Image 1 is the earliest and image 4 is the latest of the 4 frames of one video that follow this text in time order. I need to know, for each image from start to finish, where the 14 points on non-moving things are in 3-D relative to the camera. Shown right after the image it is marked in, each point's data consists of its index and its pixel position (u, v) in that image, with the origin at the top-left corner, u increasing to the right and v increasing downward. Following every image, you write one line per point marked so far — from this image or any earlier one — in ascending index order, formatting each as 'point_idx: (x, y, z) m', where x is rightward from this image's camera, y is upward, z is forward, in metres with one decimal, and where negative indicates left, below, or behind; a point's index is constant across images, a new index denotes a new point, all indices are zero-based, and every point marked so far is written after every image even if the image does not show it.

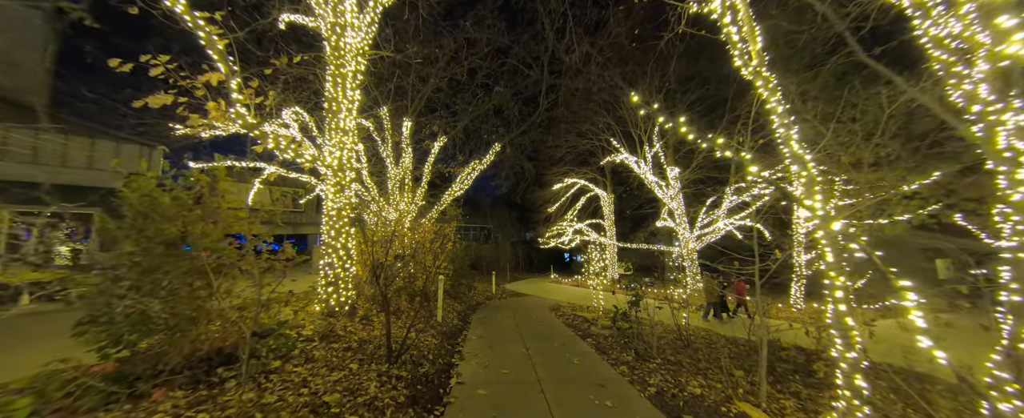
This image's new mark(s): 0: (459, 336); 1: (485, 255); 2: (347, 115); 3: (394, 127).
0: (-1.0, -2.4, +6.0) m
1: (-1.7, -2.9, +19.6) m
2: (-2.8, +1.6, +5.3) m
3: (-4.0, +2.8, +10.7) m
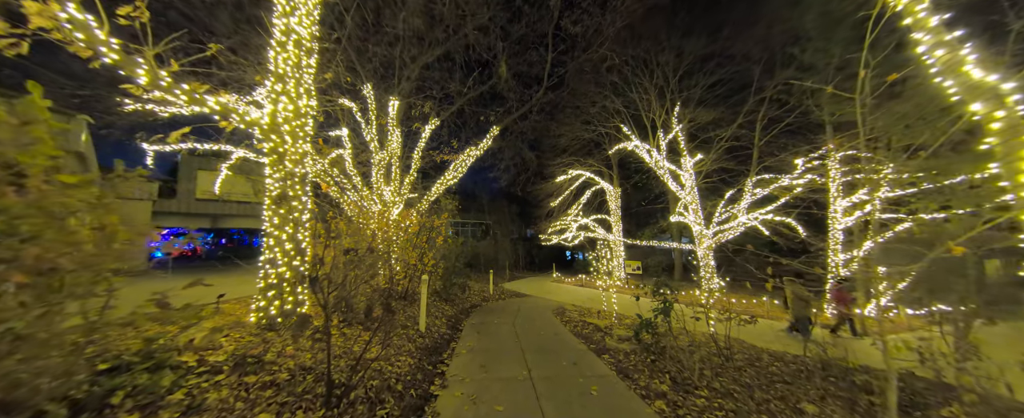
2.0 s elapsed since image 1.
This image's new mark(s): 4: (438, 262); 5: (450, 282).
0: (-1.0, -2.2, +4.9) m
1: (-1.7, -2.6, +18.5) m
2: (-2.8, +1.8, +4.1) m
3: (-4.0, +3.1, +9.5) m
4: (-2.0, -1.4, +8.4) m
5: (-1.8, -2.2, +9.3) m
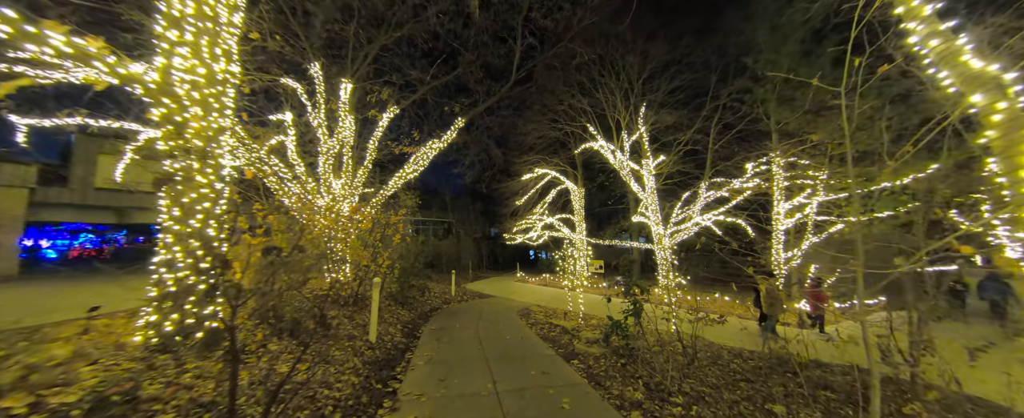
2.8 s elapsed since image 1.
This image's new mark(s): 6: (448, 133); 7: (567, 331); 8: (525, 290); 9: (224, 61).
0: (-1.6, -2.1, +4.3) m
1: (-3.9, -2.4, +17.7) m
2: (-3.2, +1.9, +3.4) m
3: (-5.0, +3.2, +8.5) m
4: (-2.9, -1.3, +7.7) m
5: (-2.9, -2.1, +8.7) m
6: (-2.0, +2.3, +9.6) m
7: (+1.0, -2.3, +5.9) m
8: (+0.6, -3.5, +13.7) m
9: (-3.2, +1.7, +3.5) m
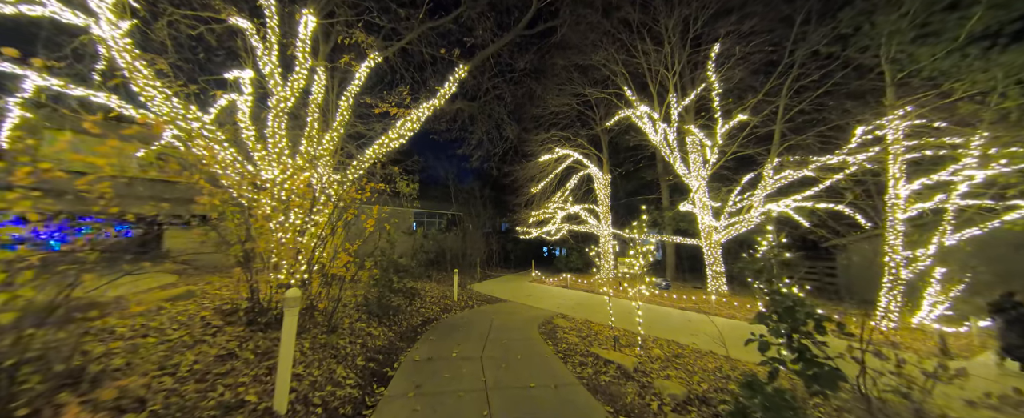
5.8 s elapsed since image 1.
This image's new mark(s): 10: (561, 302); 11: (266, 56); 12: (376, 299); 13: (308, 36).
0: (-1.3, -1.7, +2.1) m
1: (-3.2, -1.9, +15.6) m
2: (-2.9, +2.3, +1.2) m
3: (-4.5, +3.7, +6.4) m
4: (-2.5, -0.9, +5.6) m
5: (-2.5, -1.6, +6.5) m
6: (-1.5, +2.8, +7.4) m
7: (+1.3, -1.9, +3.7) m
8: (+1.1, -3.1, +11.4) m
9: (-3.0, +2.0, +1.4) m
10: (+1.5, -2.8, +9.6) m
11: (-4.6, +2.9, +5.9) m
12: (-2.6, -1.7, +6.0) m
13: (-3.9, +3.3, +6.1) m
